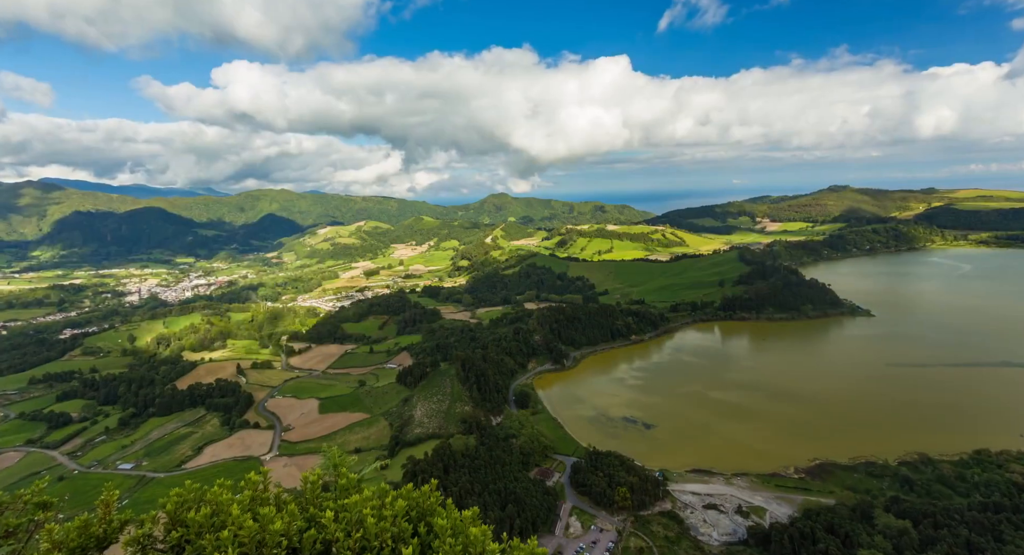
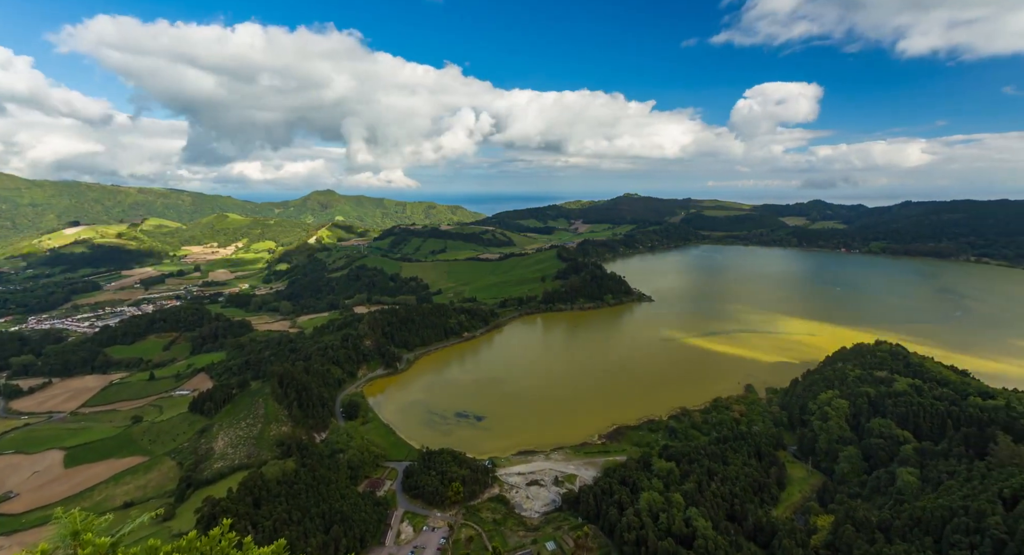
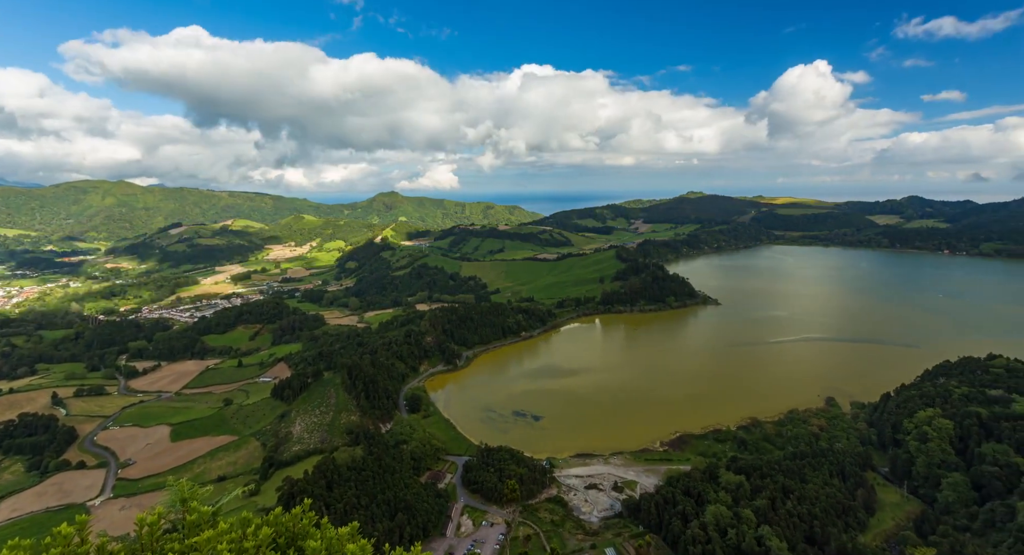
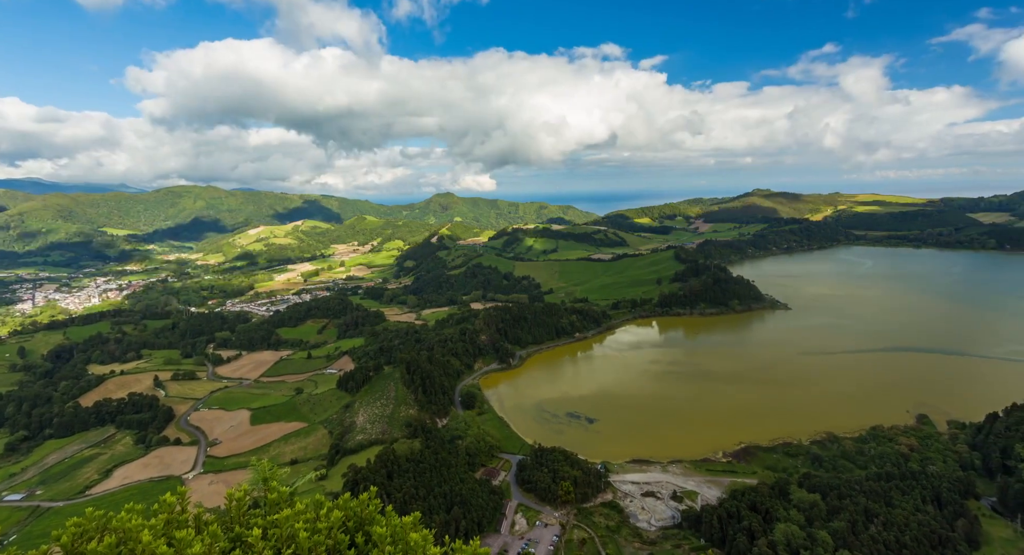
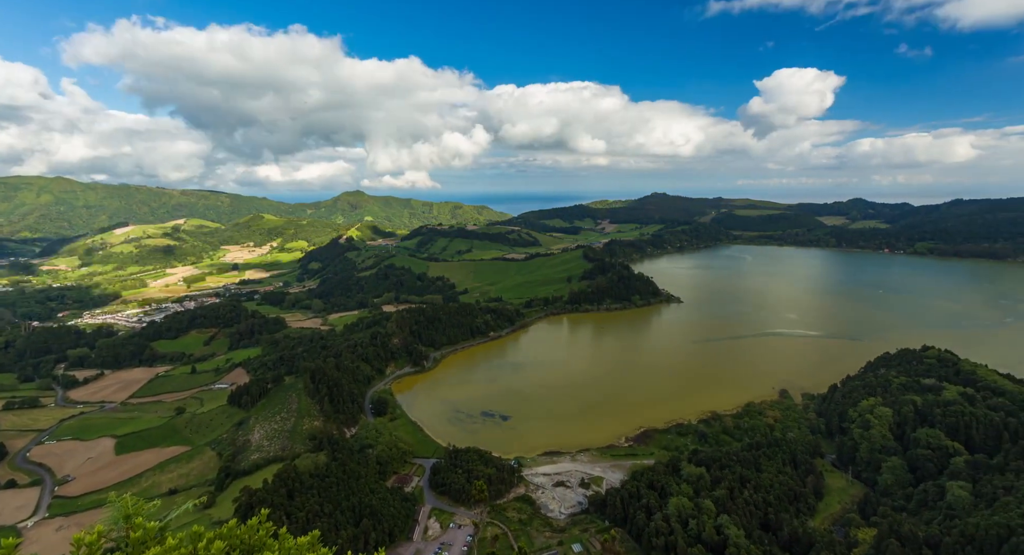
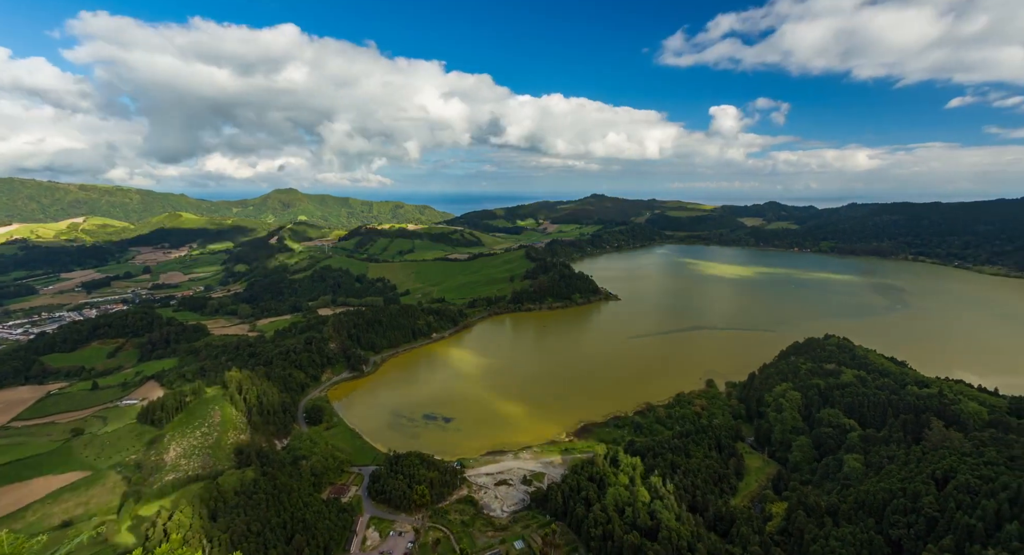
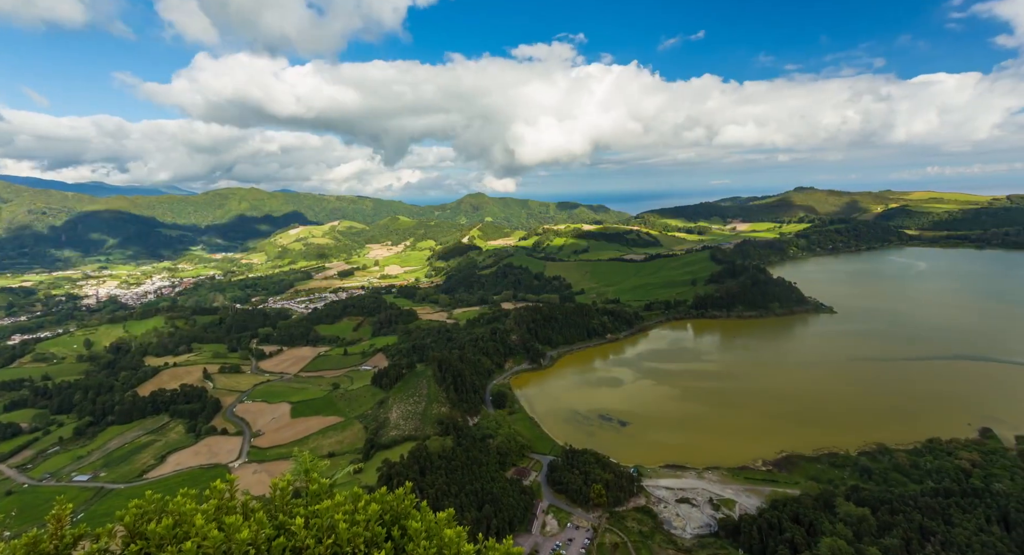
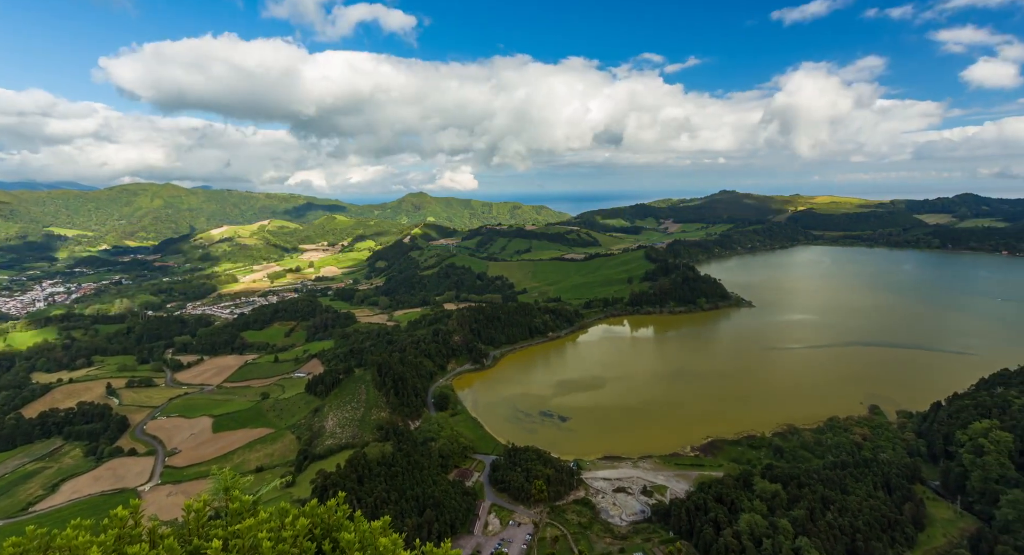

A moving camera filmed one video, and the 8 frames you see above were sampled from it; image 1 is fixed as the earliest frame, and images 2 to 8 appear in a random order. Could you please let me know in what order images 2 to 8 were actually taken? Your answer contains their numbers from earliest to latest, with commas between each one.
7, 4, 8, 3, 5, 2, 6
